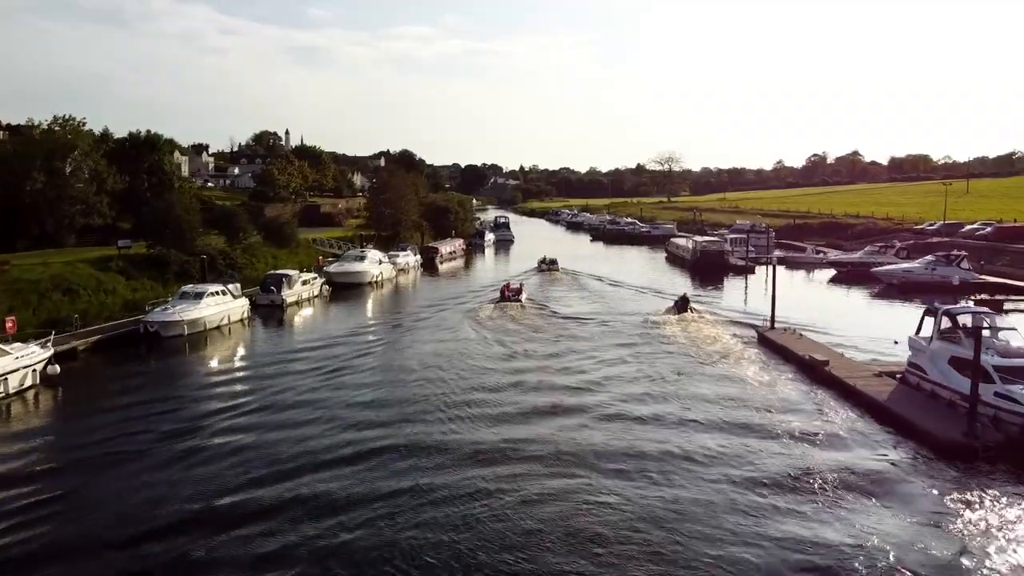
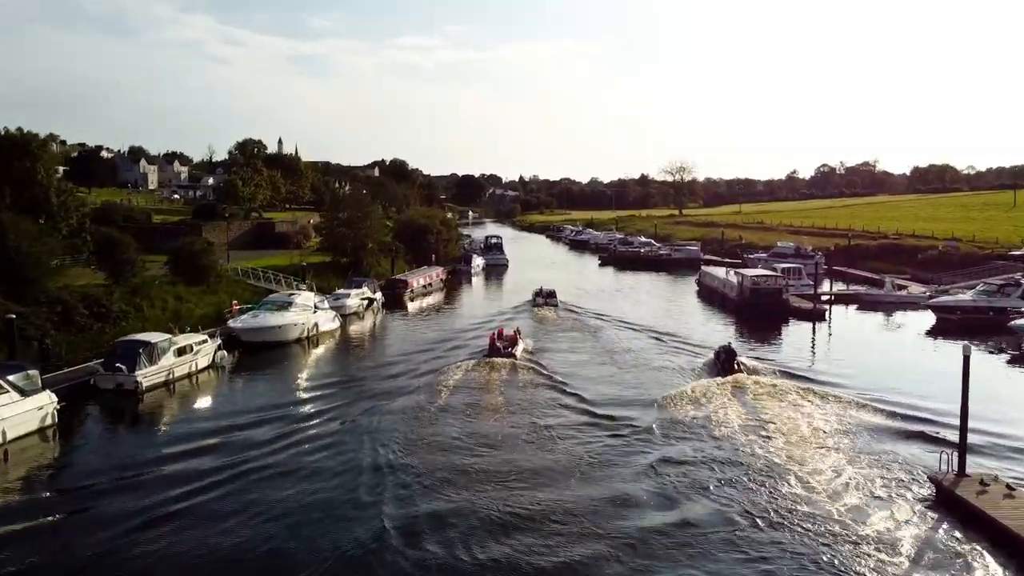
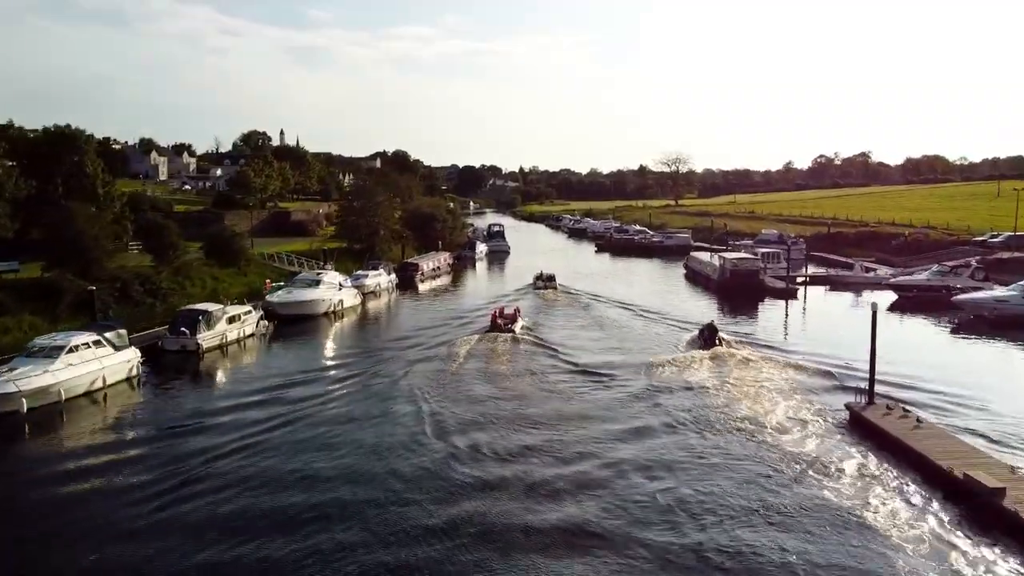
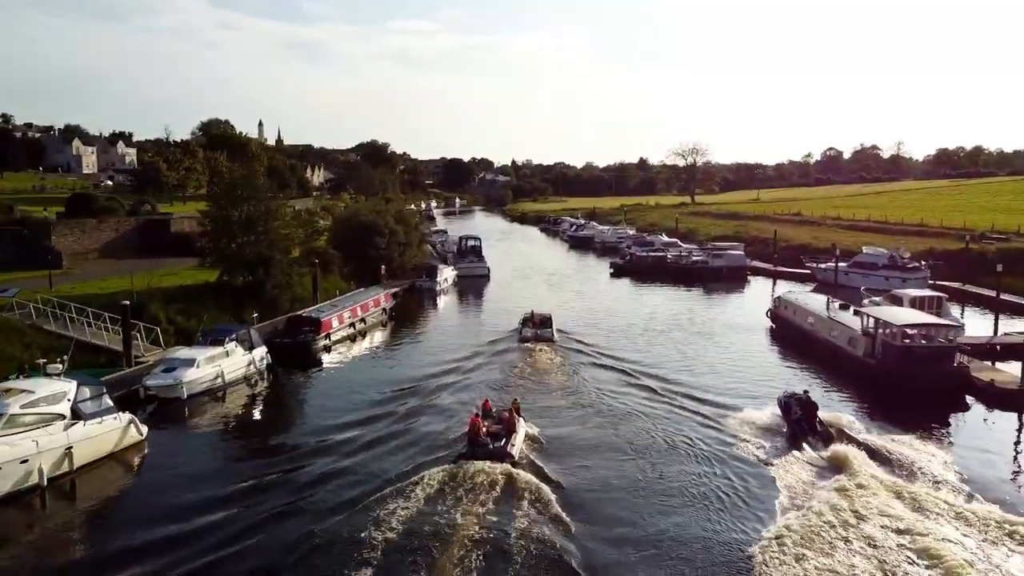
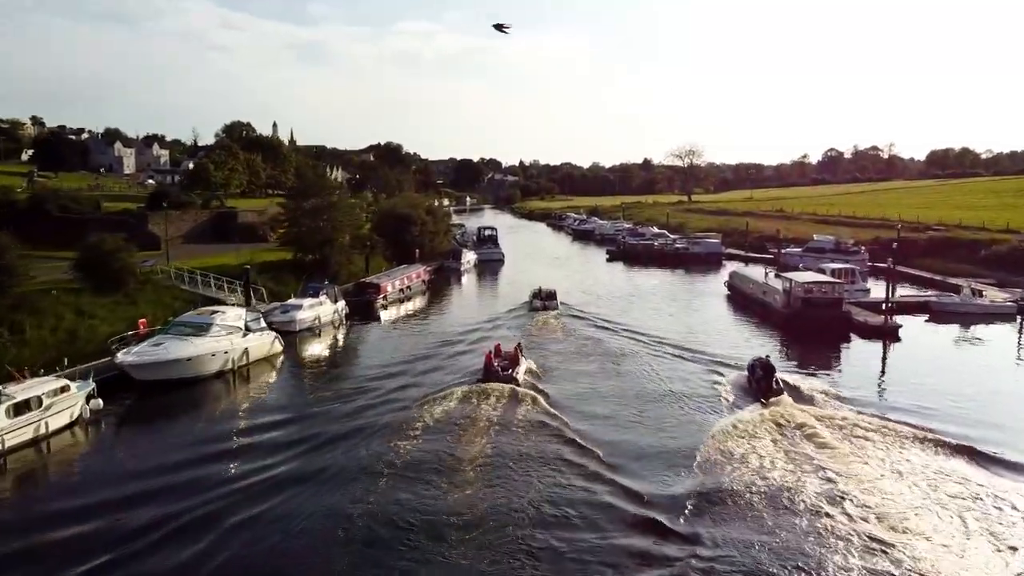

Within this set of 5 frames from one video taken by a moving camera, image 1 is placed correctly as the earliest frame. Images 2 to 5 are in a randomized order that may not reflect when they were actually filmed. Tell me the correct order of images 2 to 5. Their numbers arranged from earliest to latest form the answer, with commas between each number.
3, 2, 5, 4
